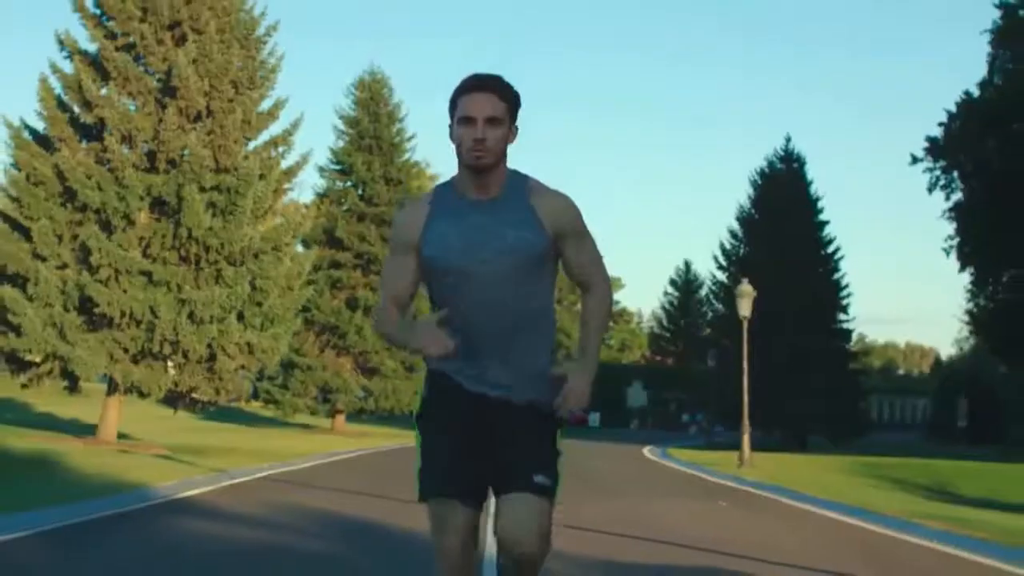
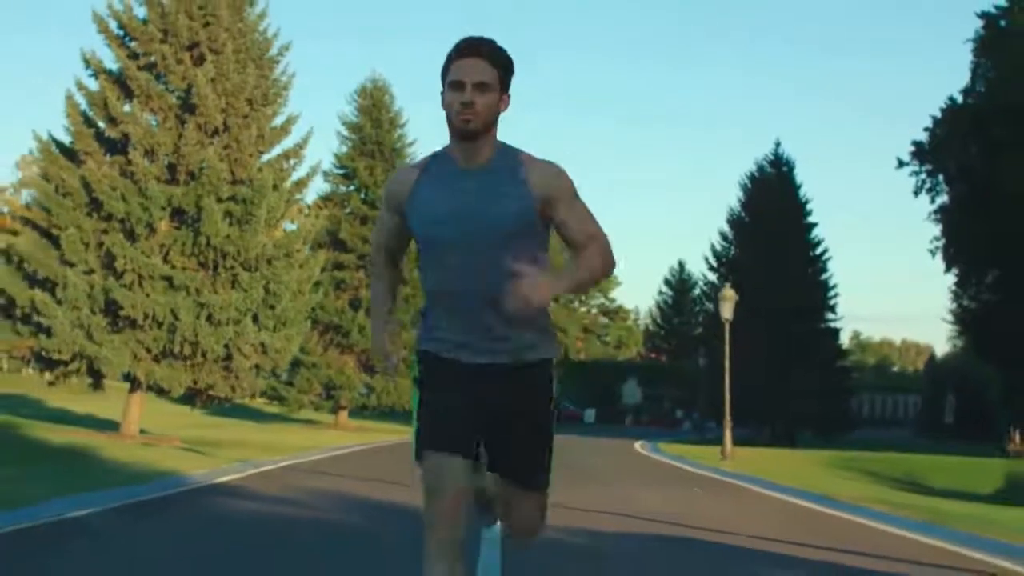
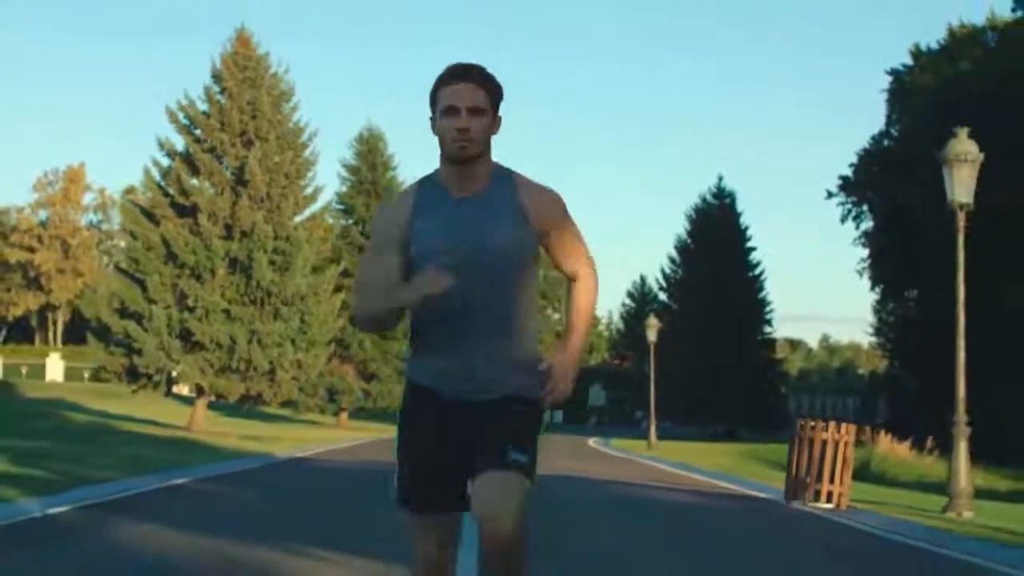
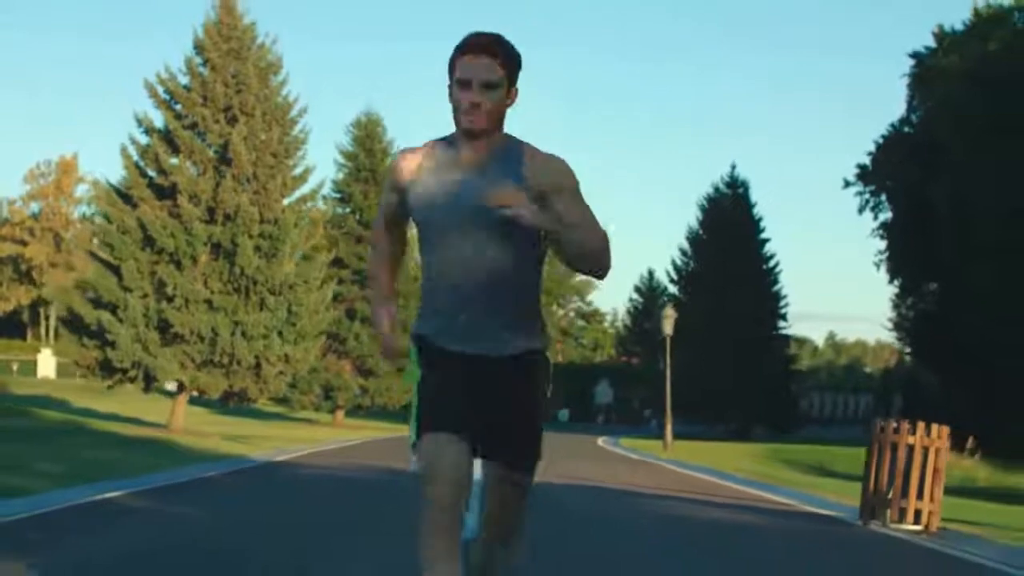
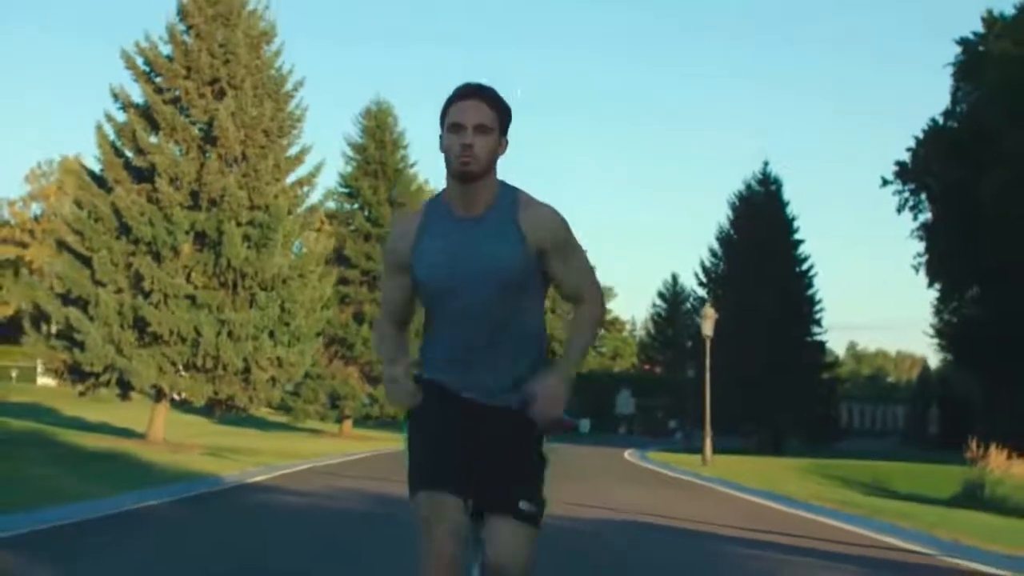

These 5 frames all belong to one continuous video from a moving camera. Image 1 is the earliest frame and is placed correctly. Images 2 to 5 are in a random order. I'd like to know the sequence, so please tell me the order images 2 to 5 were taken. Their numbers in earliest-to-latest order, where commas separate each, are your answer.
2, 5, 4, 3
